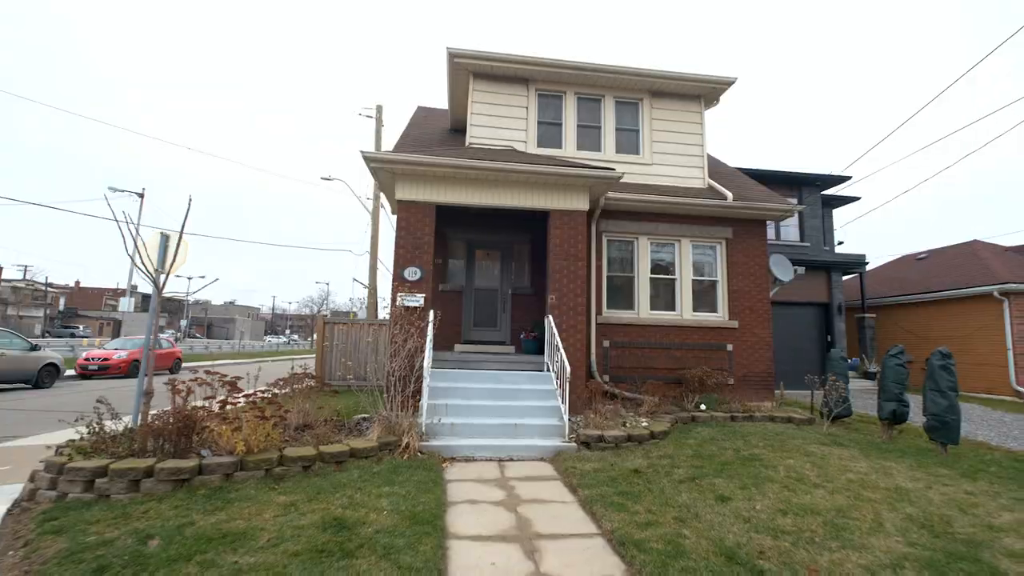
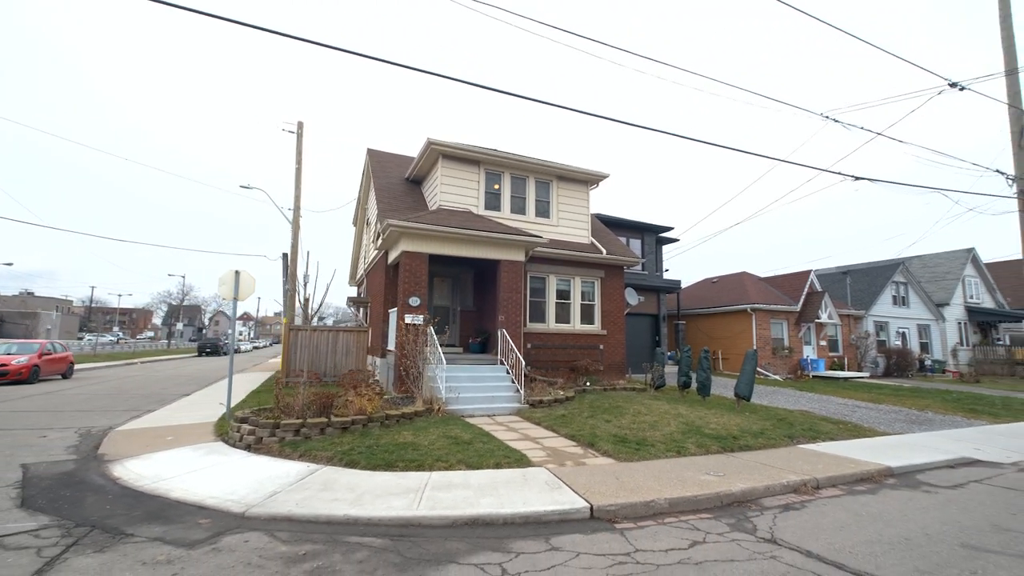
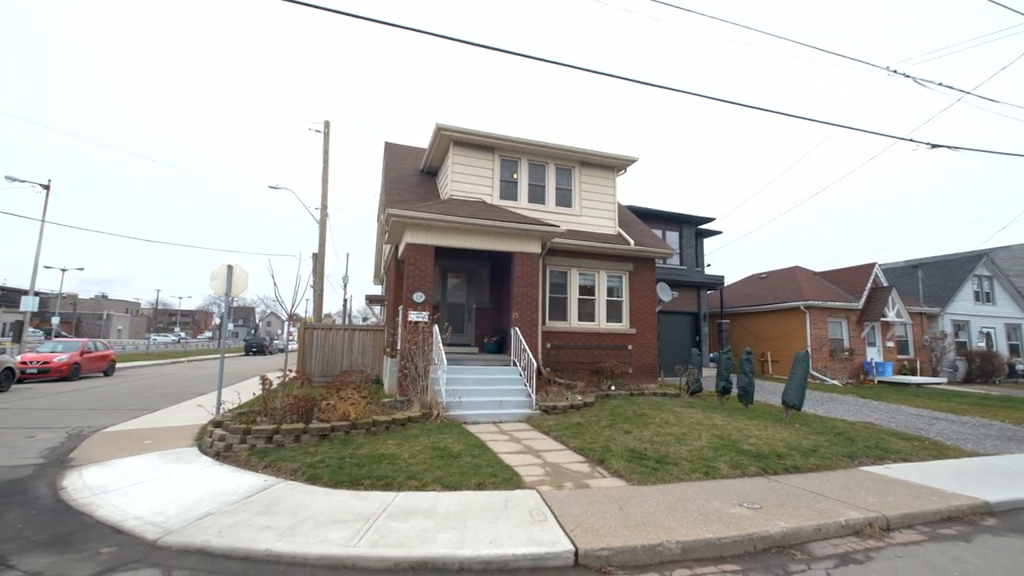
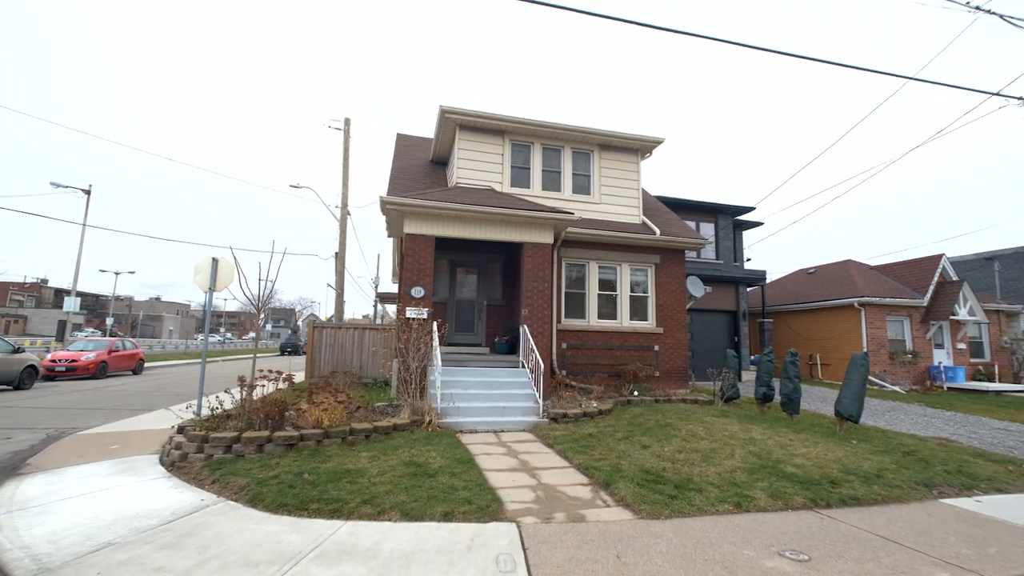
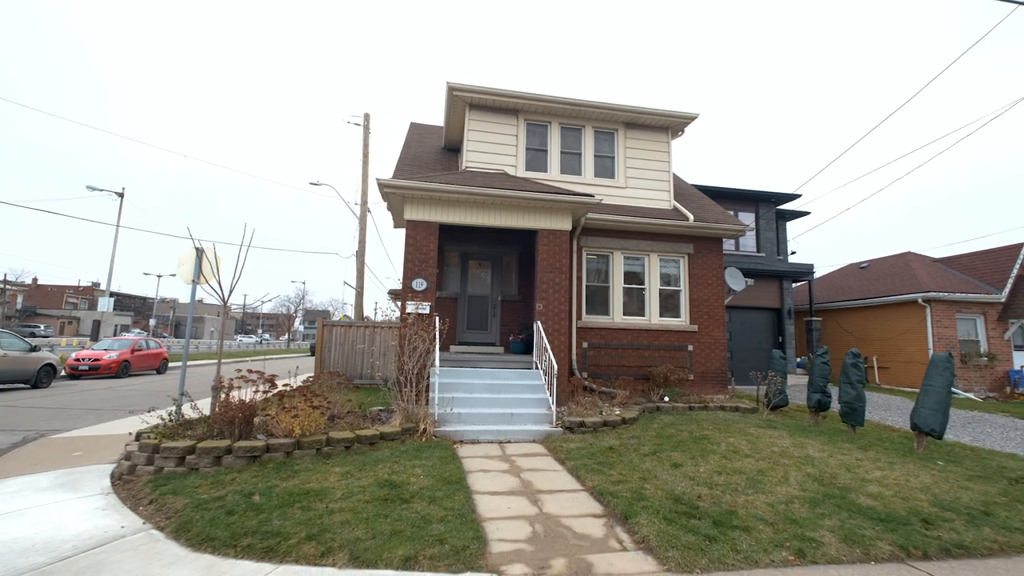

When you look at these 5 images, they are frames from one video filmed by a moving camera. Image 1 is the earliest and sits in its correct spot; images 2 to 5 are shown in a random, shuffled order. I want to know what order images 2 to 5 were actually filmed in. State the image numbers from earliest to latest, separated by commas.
5, 4, 3, 2
